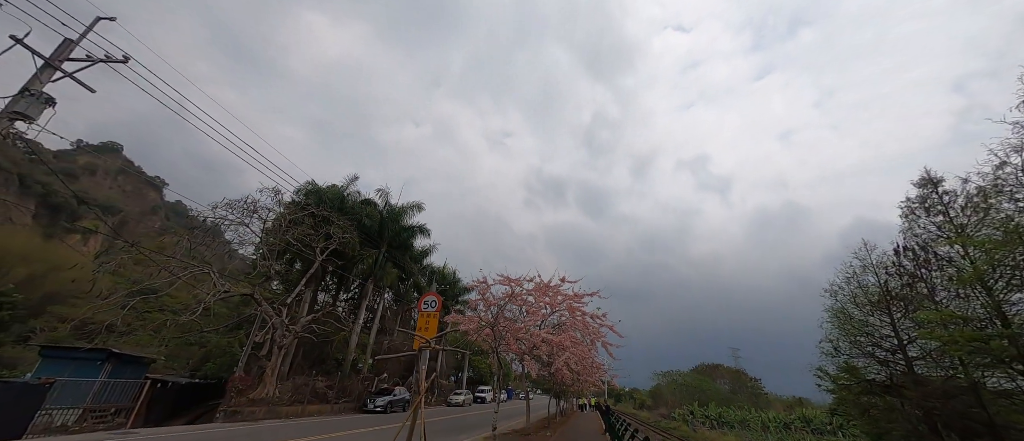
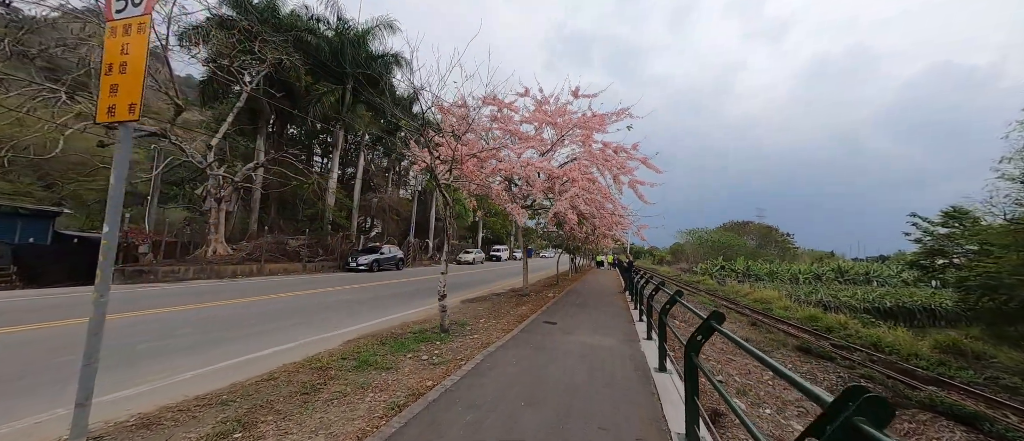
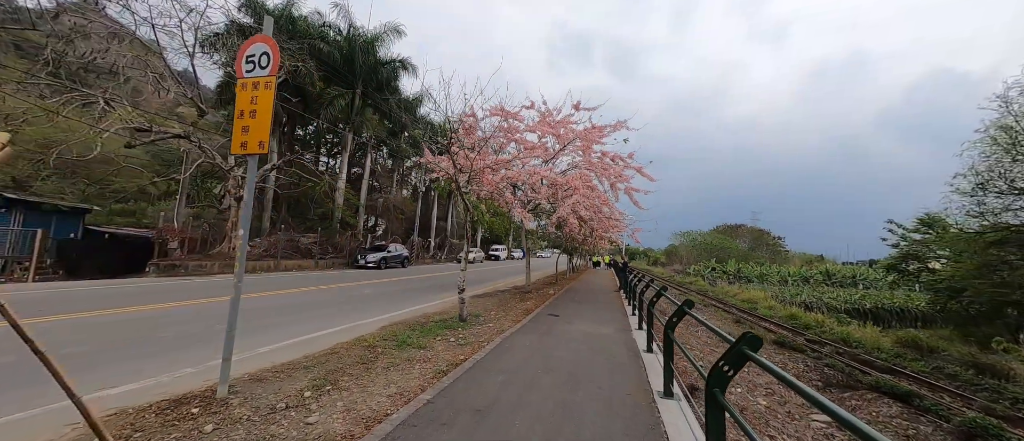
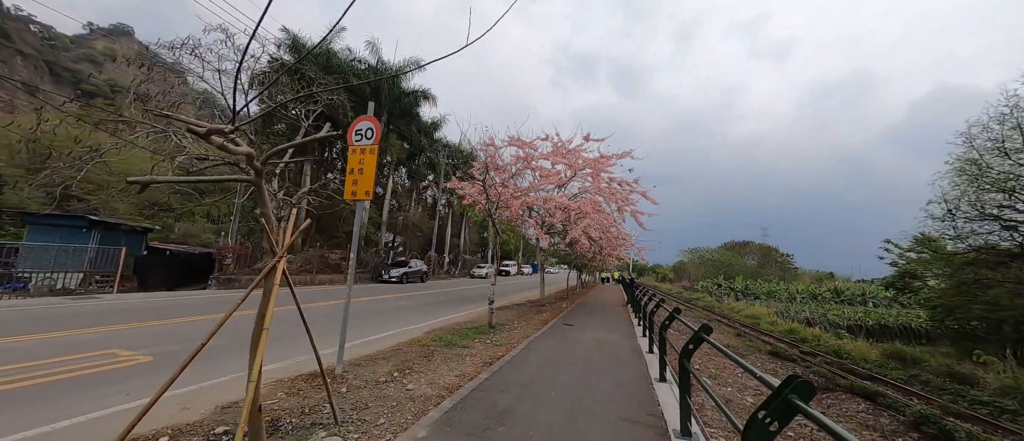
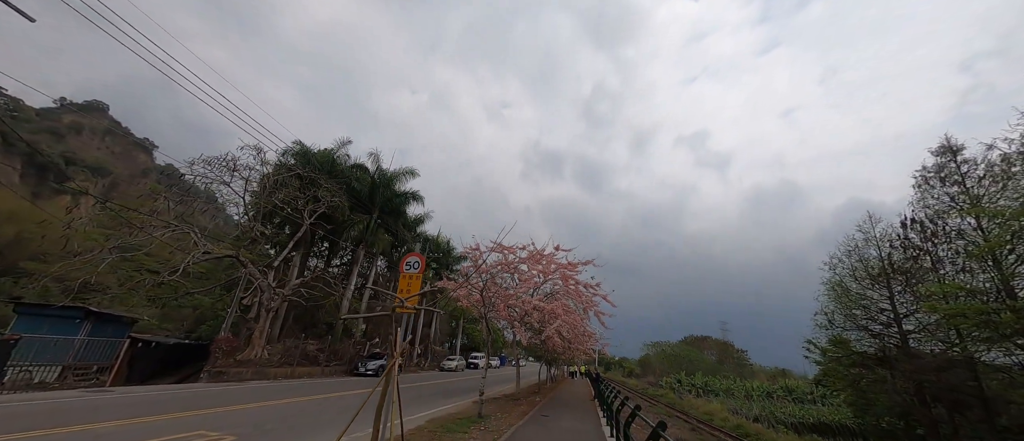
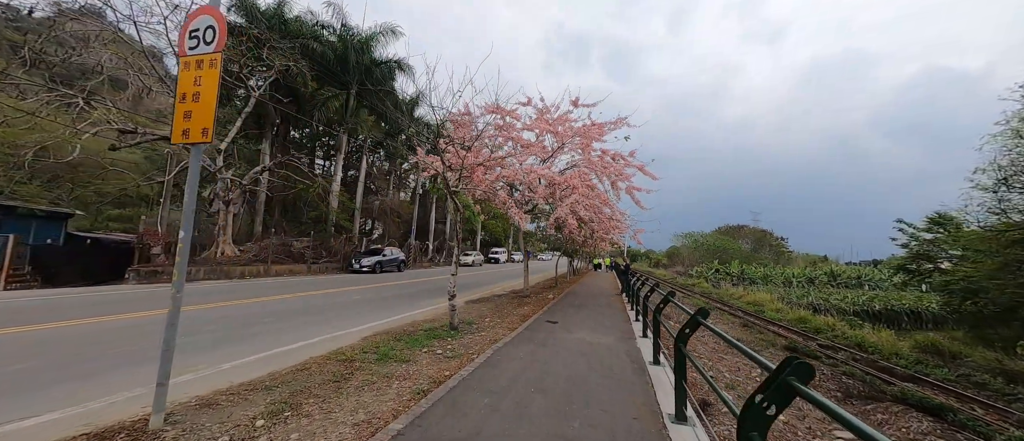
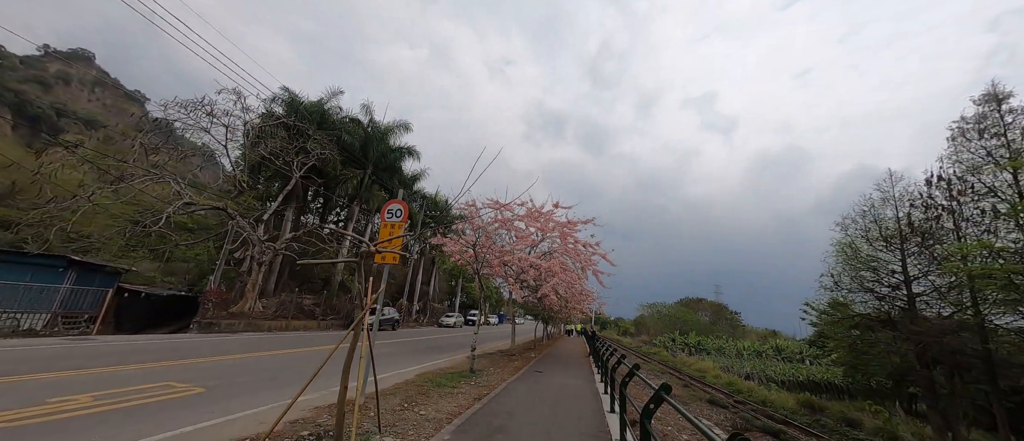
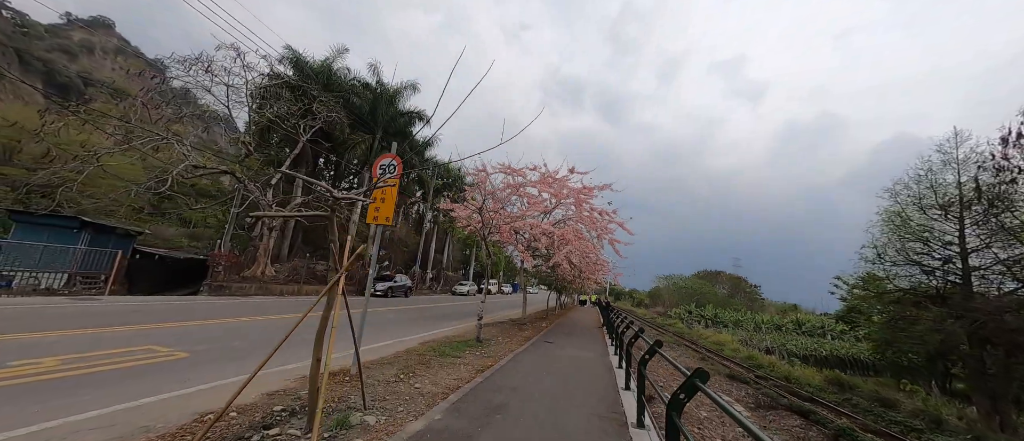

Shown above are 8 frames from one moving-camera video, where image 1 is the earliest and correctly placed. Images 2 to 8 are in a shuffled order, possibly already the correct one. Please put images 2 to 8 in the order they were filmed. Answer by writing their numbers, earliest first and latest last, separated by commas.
5, 7, 8, 4, 3, 6, 2
